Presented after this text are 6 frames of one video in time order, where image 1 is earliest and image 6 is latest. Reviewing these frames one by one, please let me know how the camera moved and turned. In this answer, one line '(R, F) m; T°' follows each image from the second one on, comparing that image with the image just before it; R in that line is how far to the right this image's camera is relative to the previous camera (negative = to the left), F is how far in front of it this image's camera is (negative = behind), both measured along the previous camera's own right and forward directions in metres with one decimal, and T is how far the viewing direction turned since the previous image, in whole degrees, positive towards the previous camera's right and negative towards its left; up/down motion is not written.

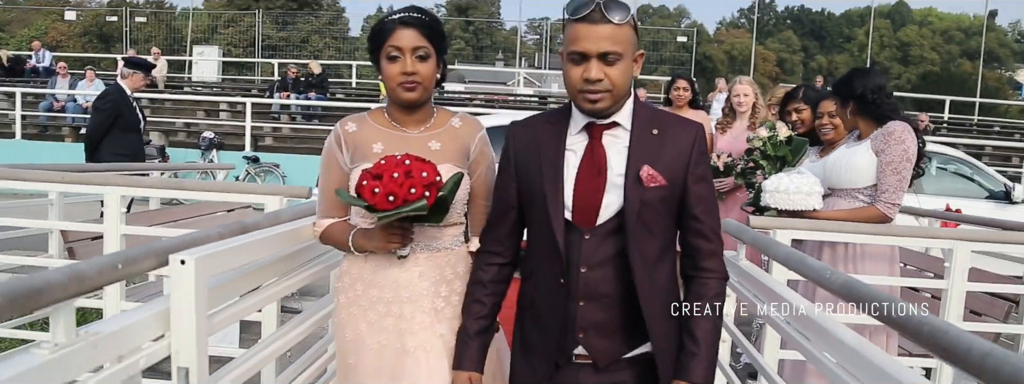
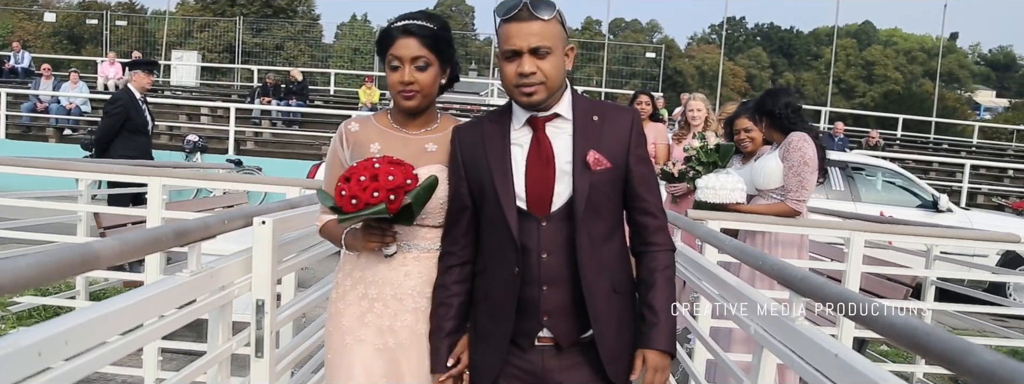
(0.0, -0.4) m; +2°
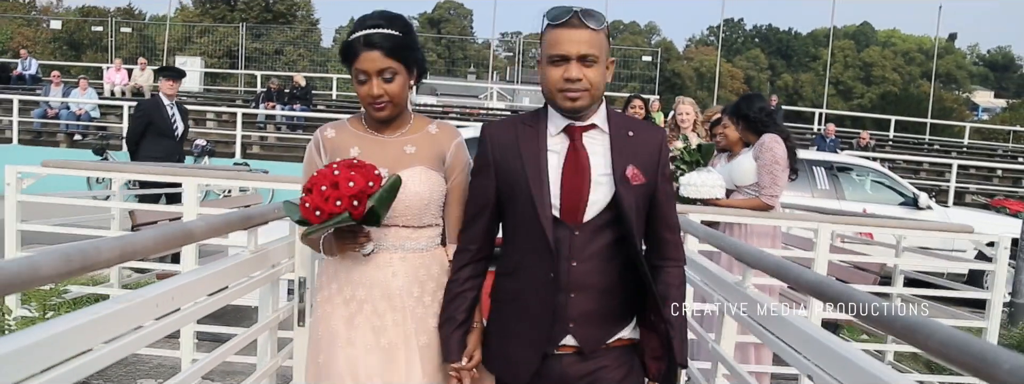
(0.0, -0.2) m; 0°
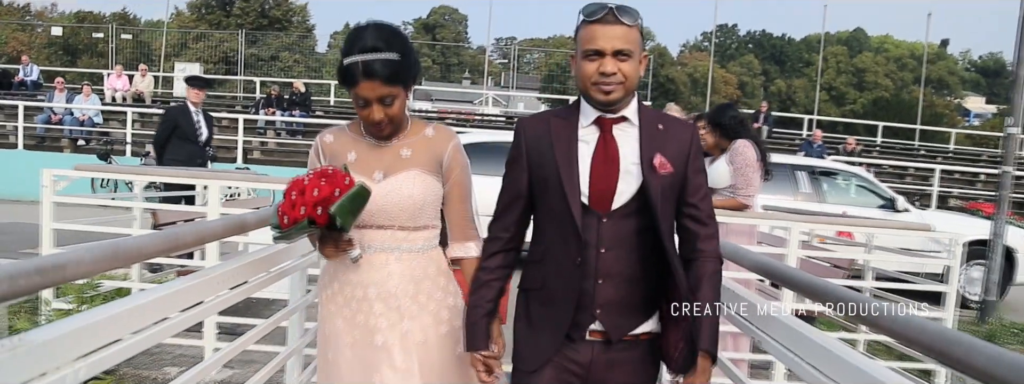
(0.0, -0.2) m; 0°
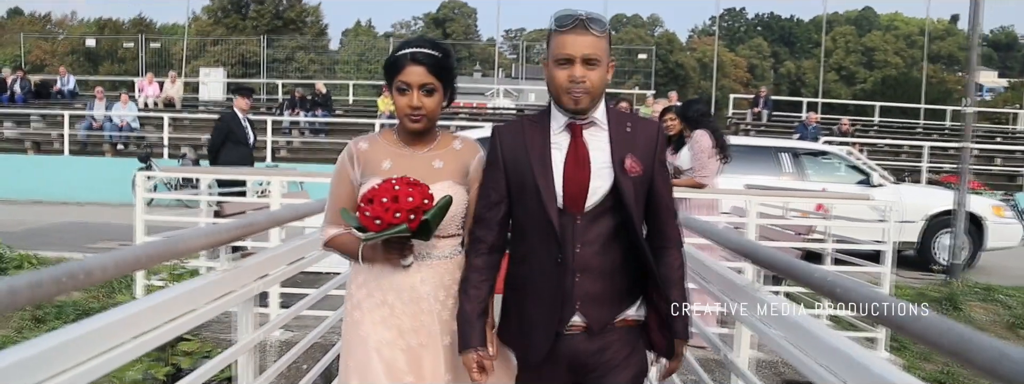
(0.0, -0.6) m; -1°
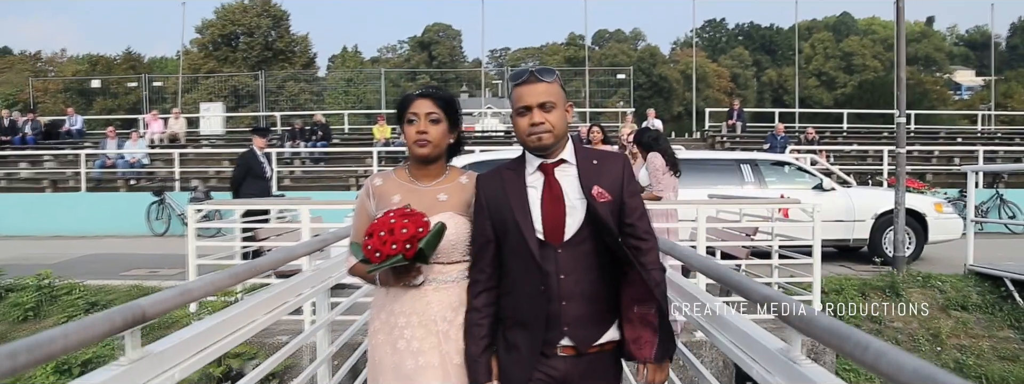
(0.0, -0.7) m; +1°
